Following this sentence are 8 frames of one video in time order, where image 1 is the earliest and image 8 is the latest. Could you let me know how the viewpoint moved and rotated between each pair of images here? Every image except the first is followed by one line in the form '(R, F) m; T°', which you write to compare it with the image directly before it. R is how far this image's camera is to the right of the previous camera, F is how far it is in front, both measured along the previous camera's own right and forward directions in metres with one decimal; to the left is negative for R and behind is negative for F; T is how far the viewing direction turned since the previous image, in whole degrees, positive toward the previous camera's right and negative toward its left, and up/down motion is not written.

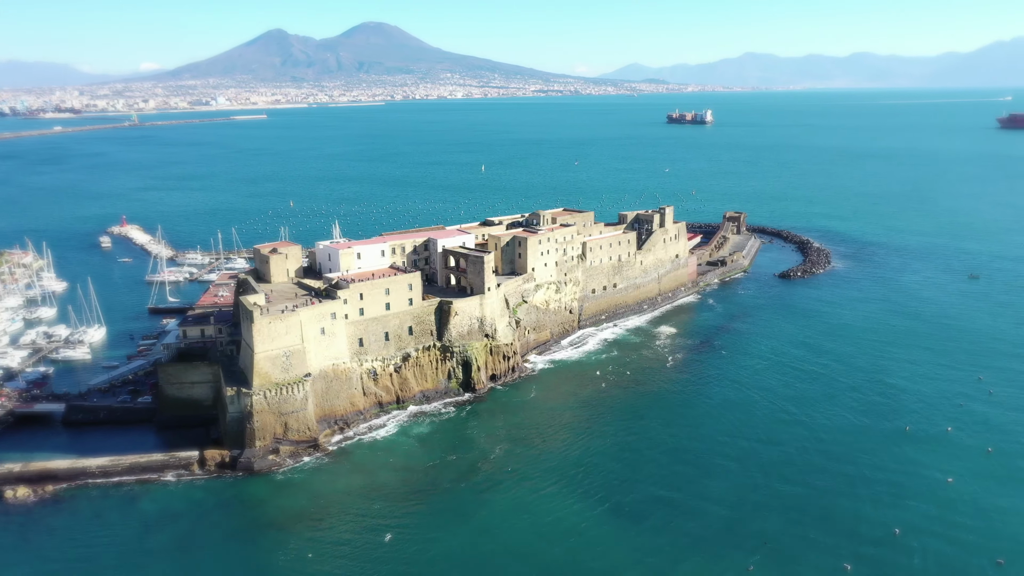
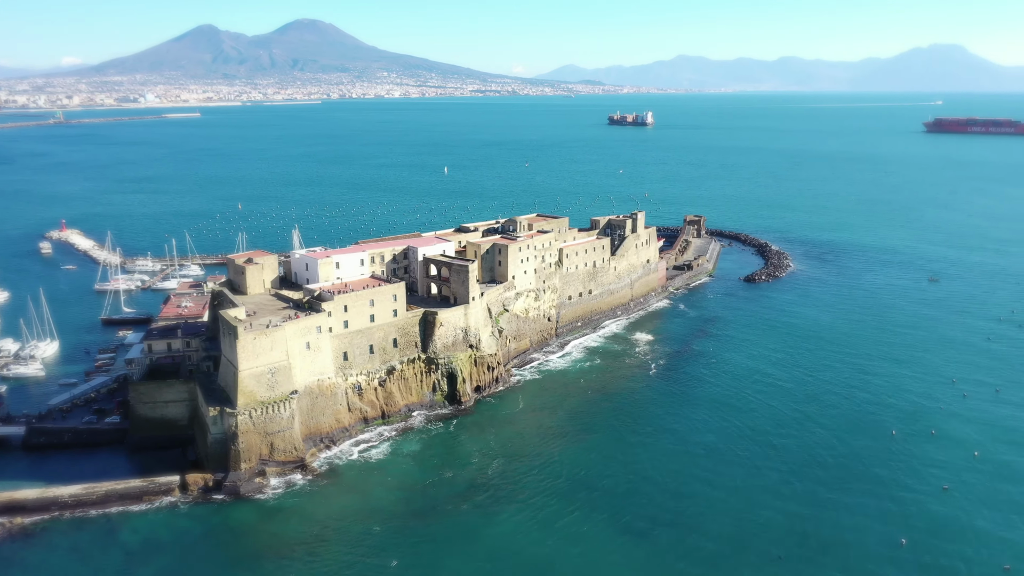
(-4.0, +1.7) m; +4°
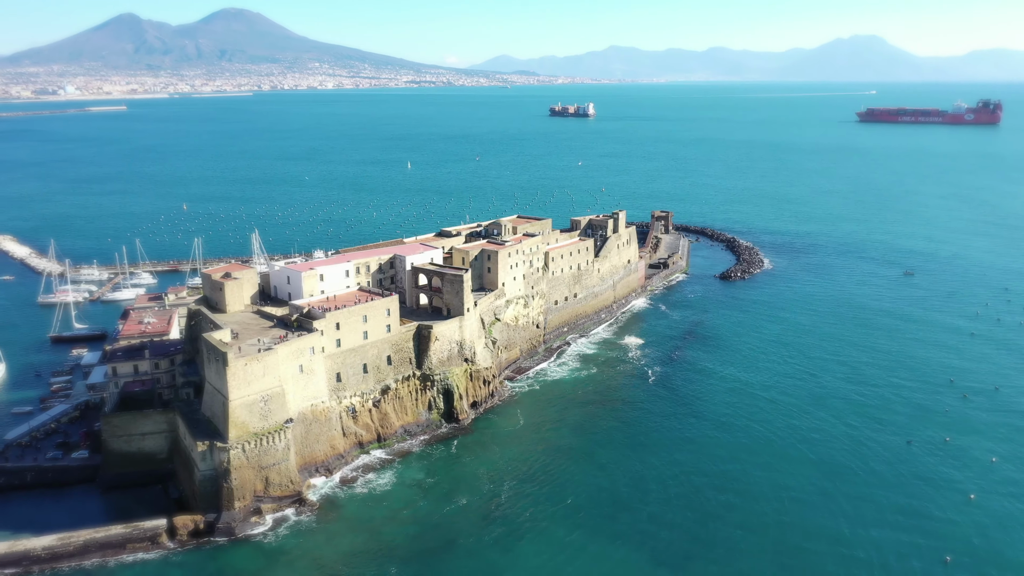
(-4.7, +3.7) m; +4°
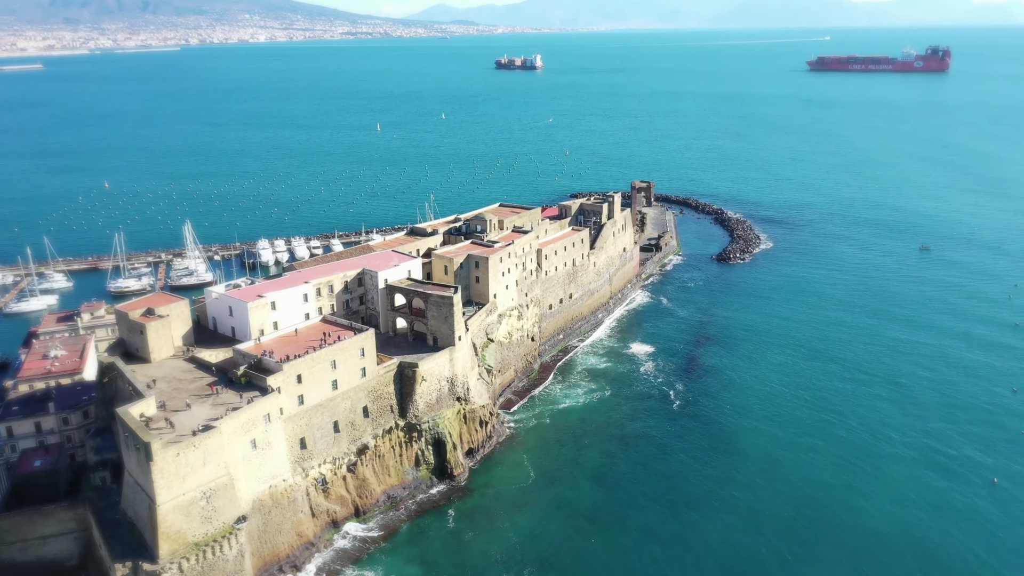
(-3.5, +12.9) m; +4°
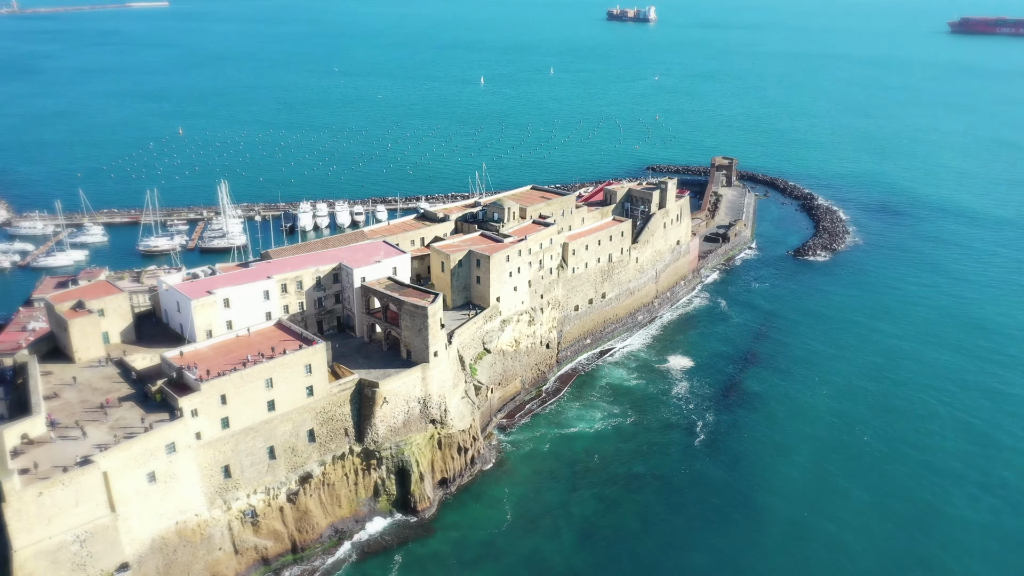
(+6.2, +8.4) m; -7°
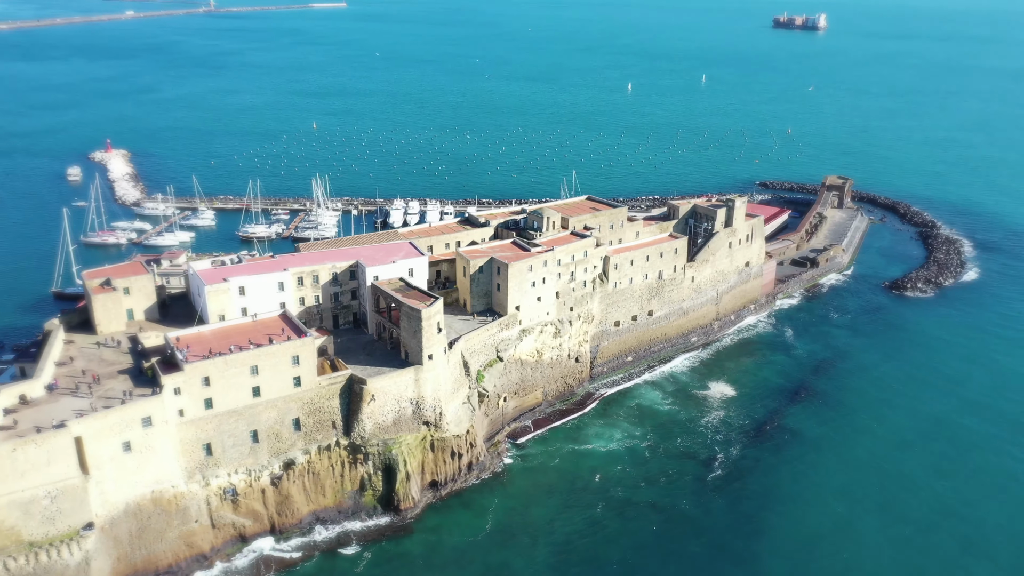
(+8.4, +1.1) m; -11°
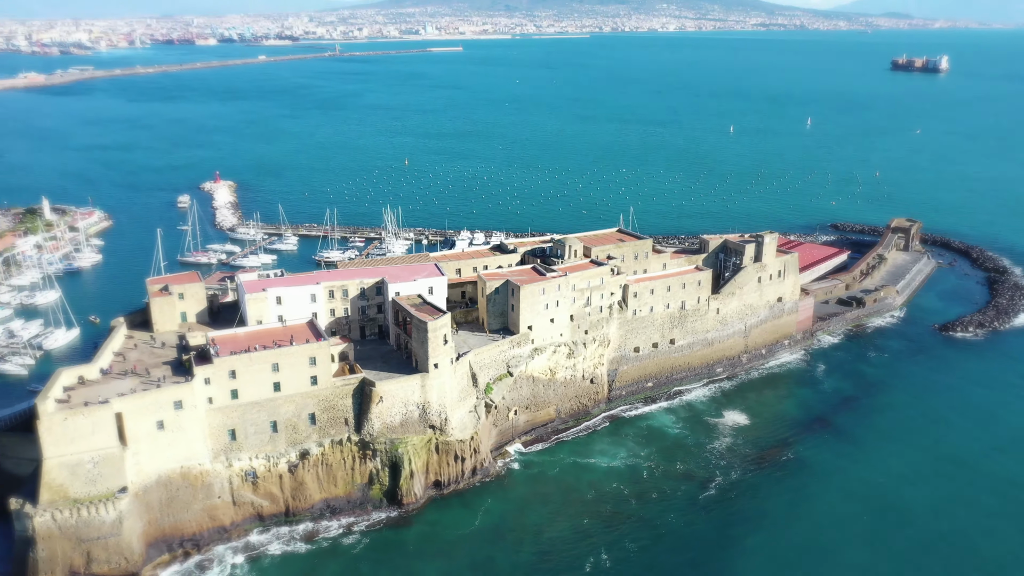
(+6.7, -3.8) m; -8°
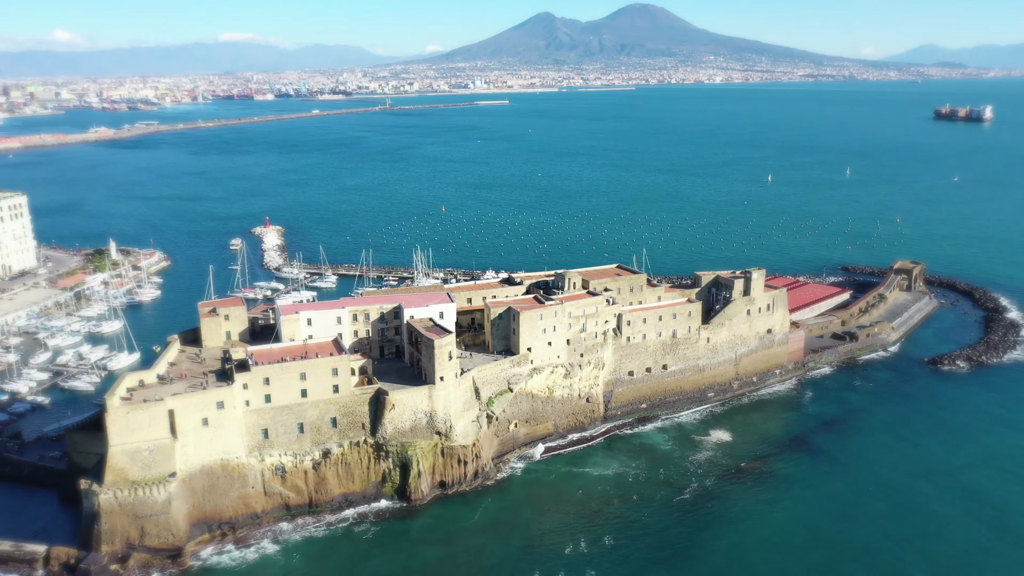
(+3.6, -7.4) m; -3°
